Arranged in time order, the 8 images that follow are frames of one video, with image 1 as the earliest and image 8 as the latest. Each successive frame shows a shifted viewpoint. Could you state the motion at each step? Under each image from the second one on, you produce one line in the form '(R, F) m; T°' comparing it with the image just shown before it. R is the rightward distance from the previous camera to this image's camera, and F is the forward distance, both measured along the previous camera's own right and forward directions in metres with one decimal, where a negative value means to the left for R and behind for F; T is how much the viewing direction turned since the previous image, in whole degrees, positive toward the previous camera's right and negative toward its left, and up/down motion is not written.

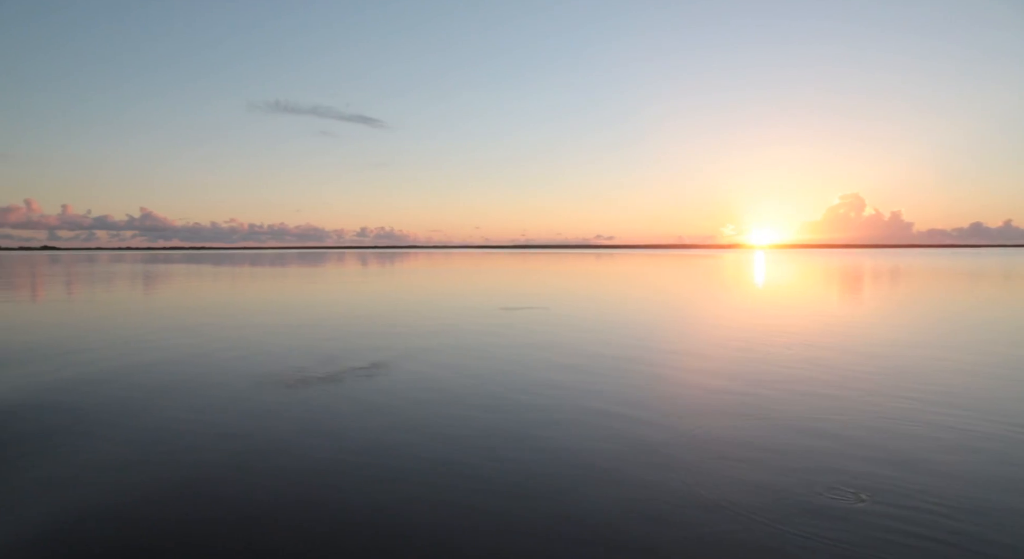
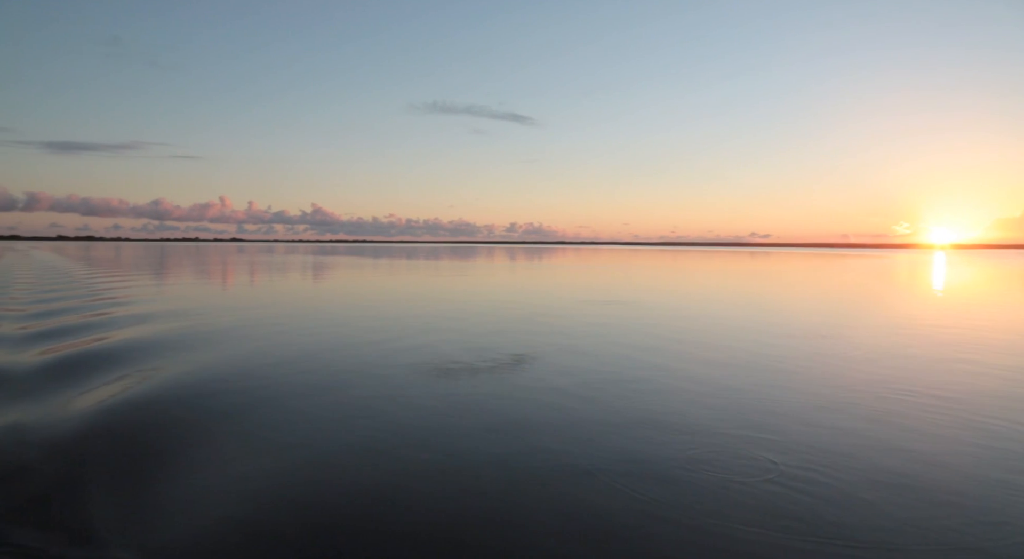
(-0.4, +0.4) m; -13°
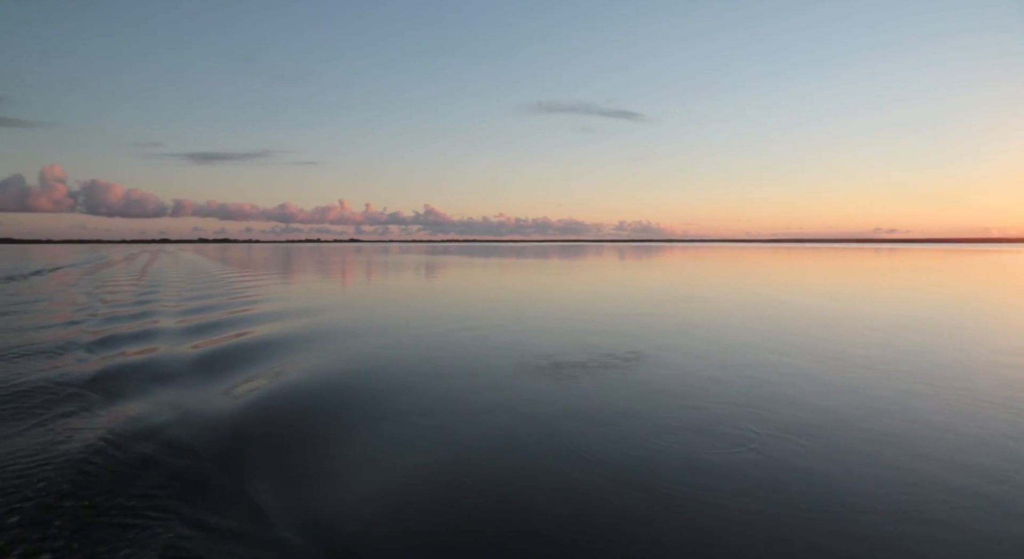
(-0.5, +0.1) m; -9°
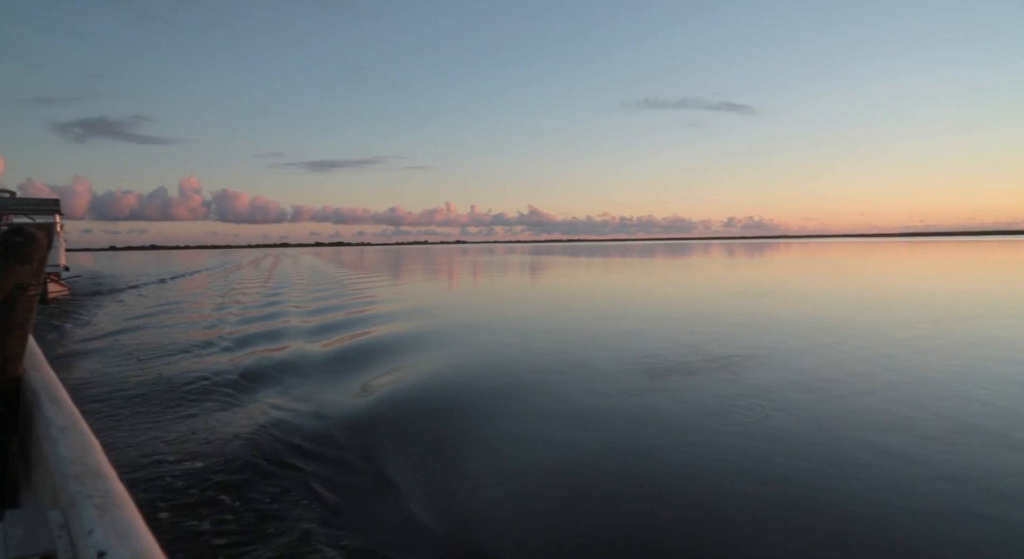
(-0.7, -0.1) m; -8°
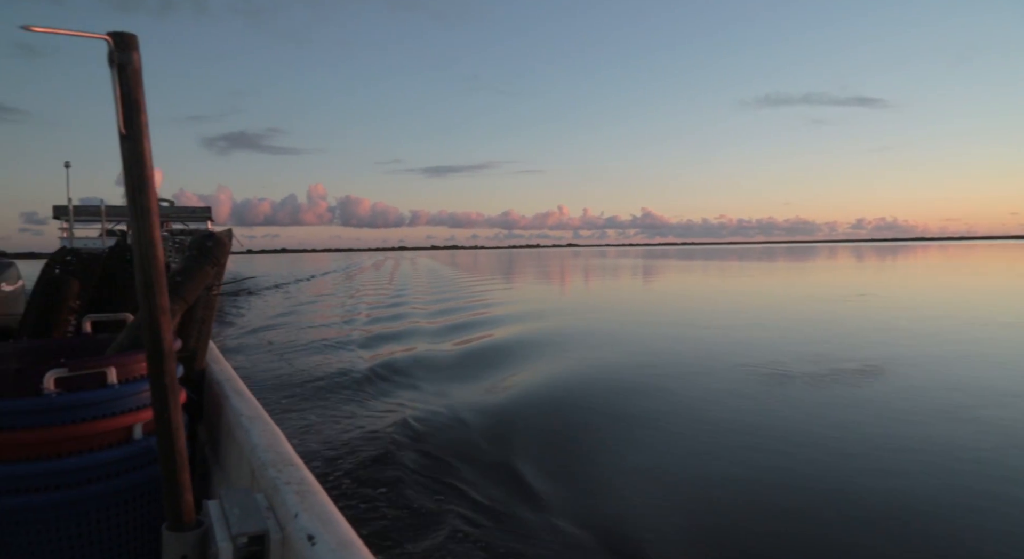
(-0.9, -0.1) m; -8°
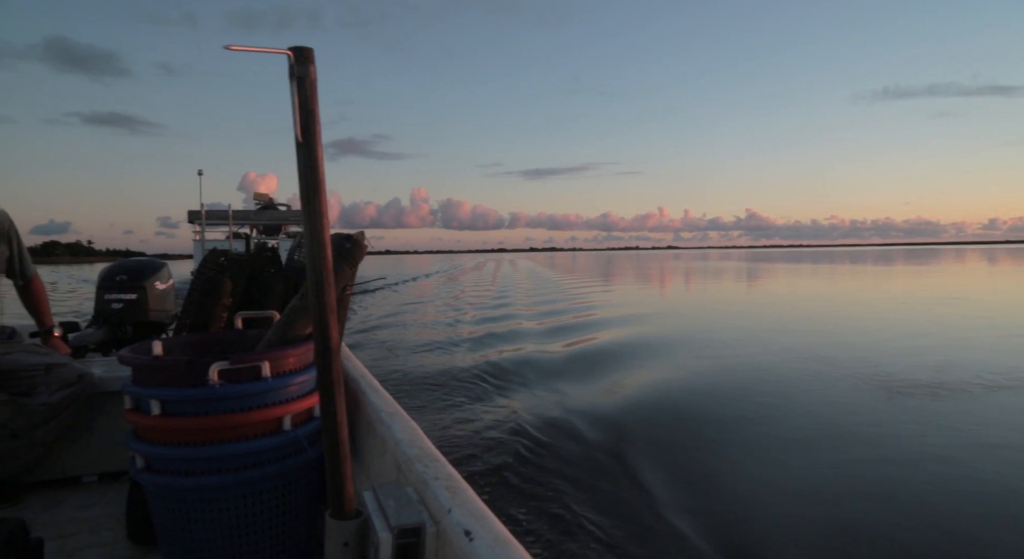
(-0.7, -0.1) m; -7°
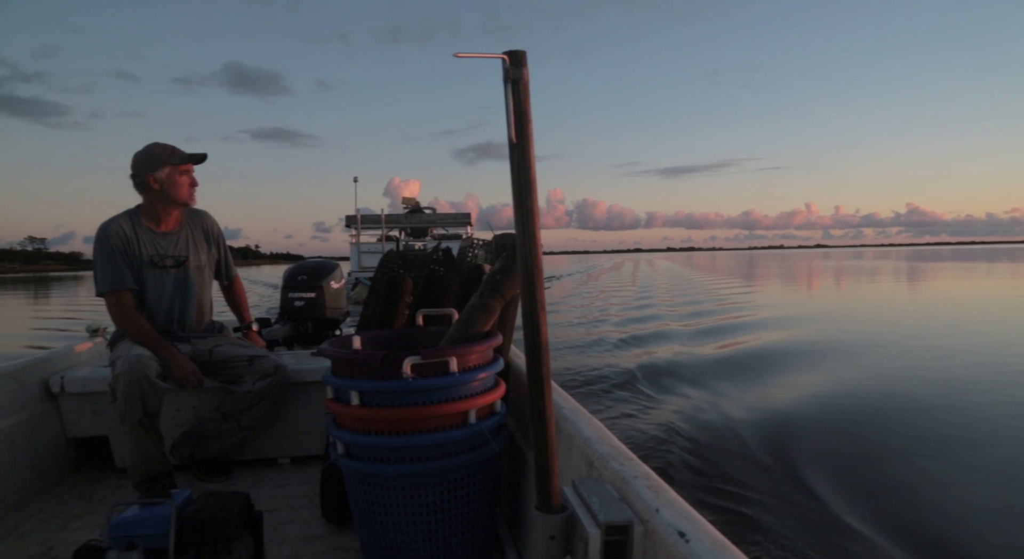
(-1.0, -0.1) m; -10°
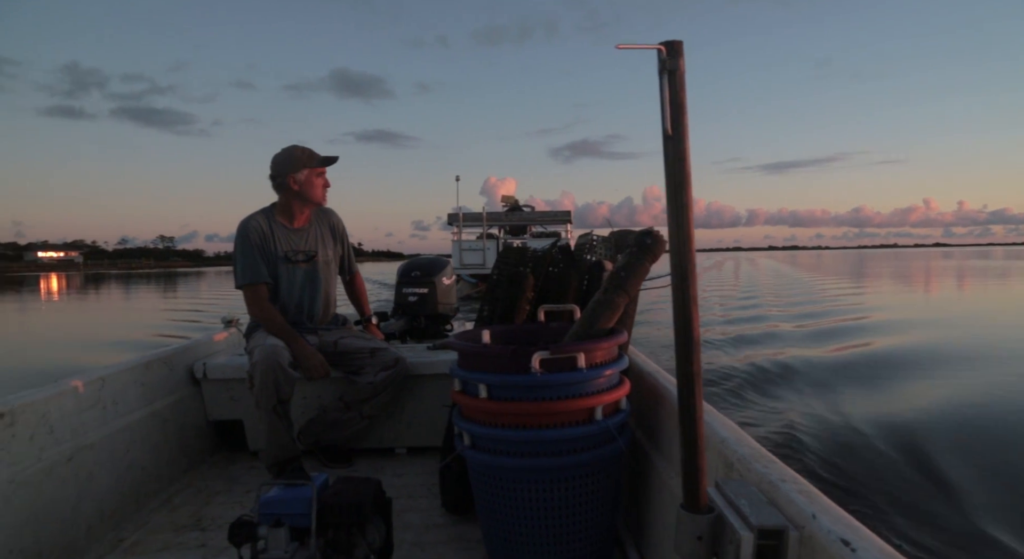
(-0.7, -0.1) m; -7°
